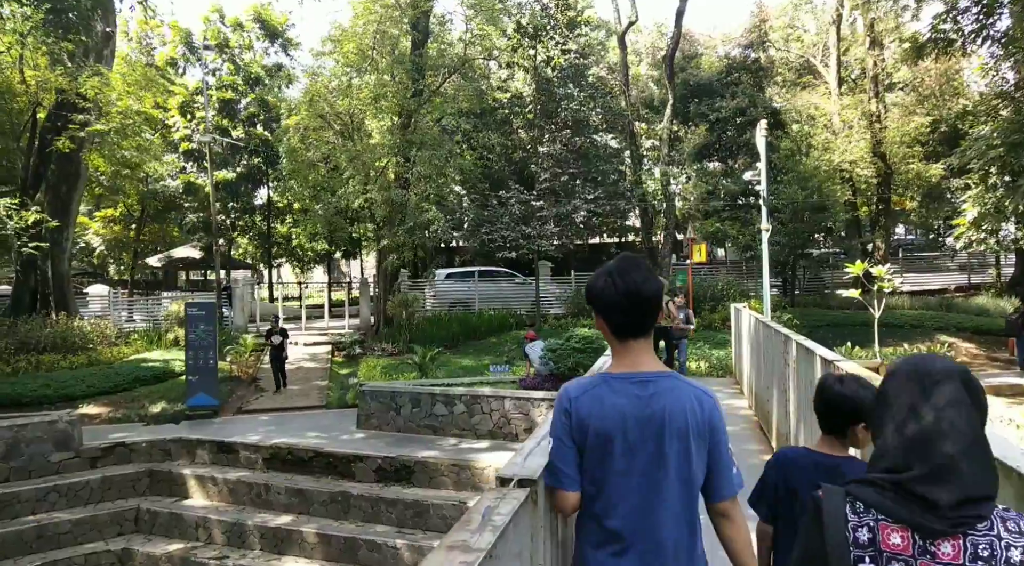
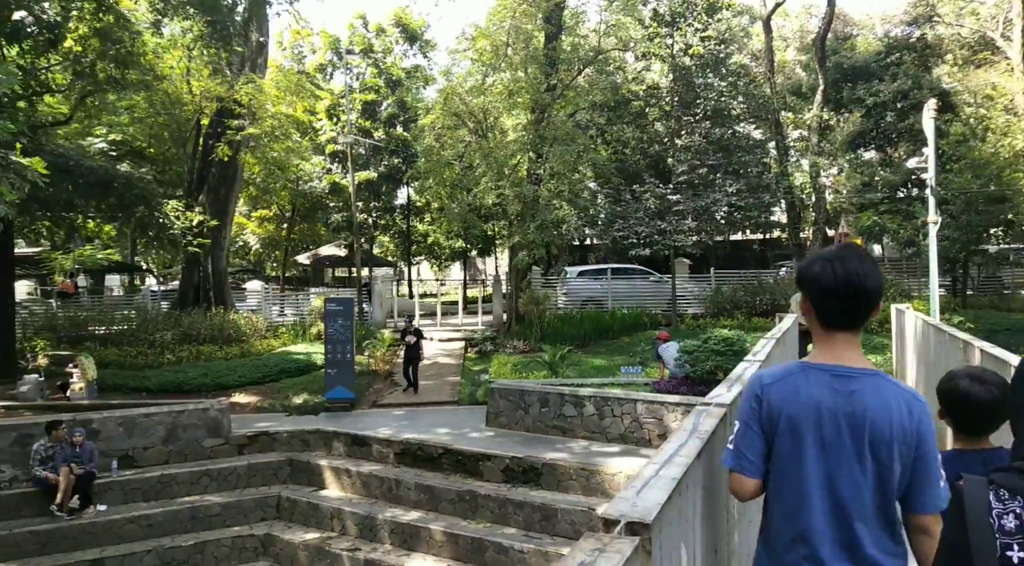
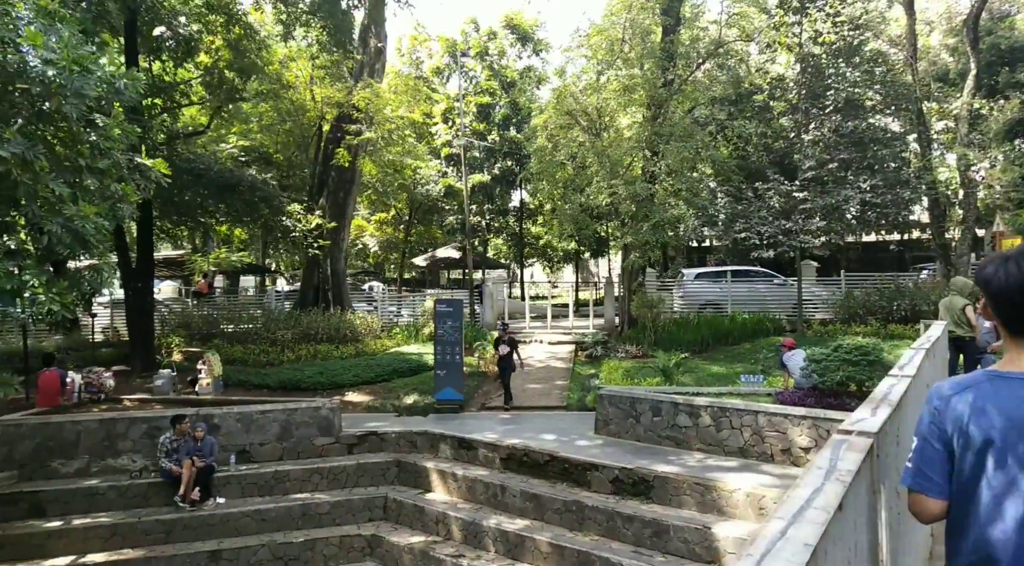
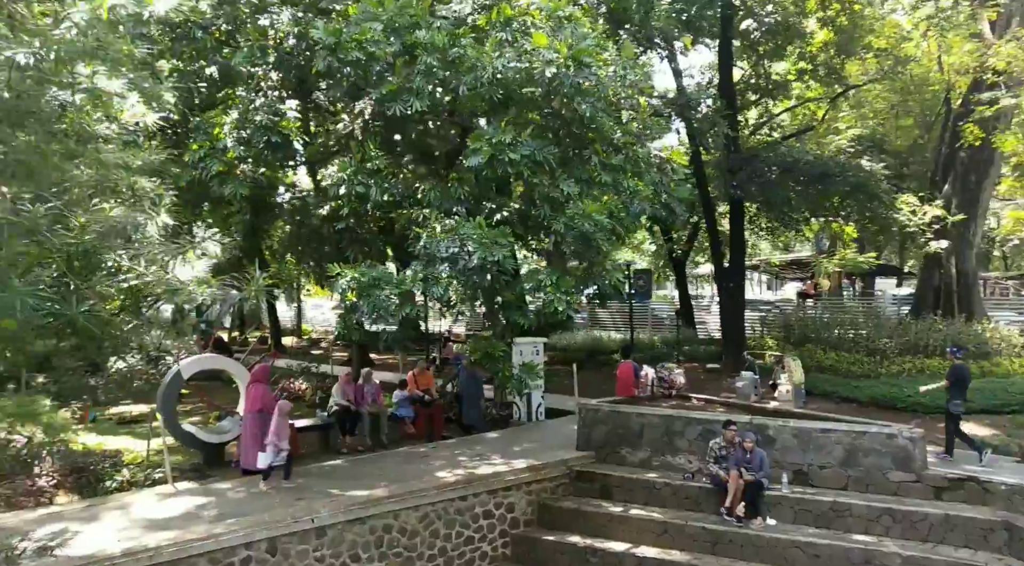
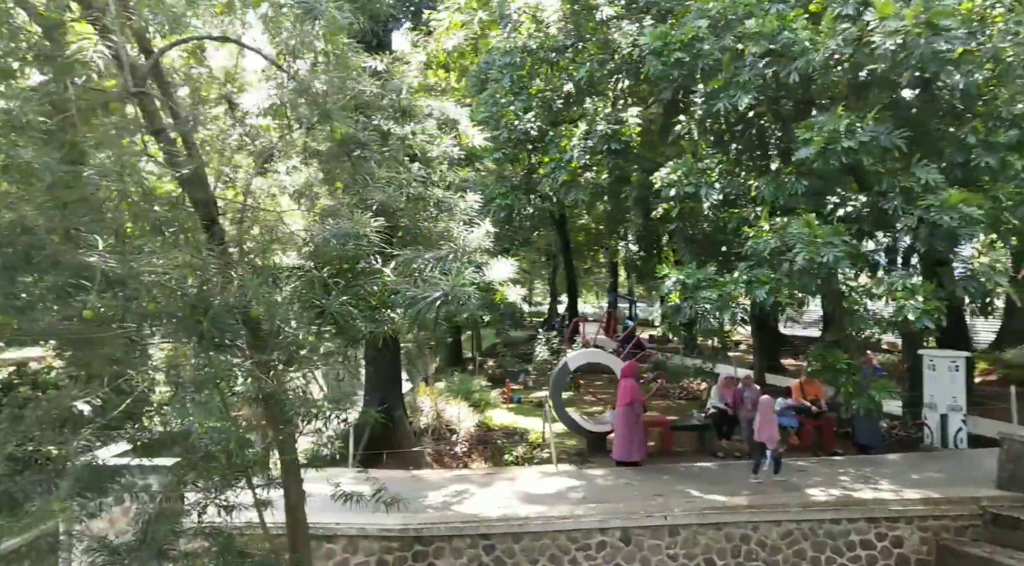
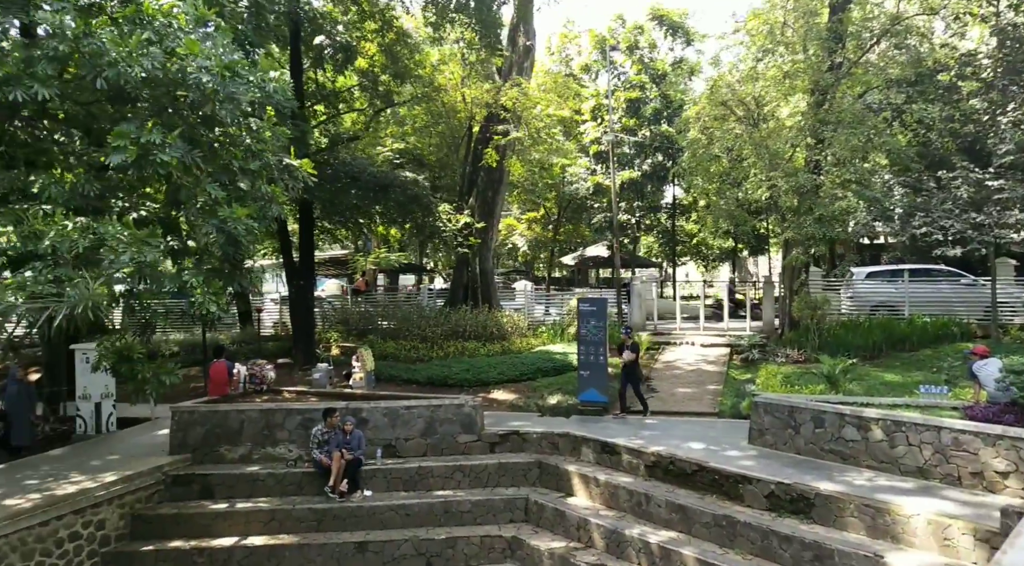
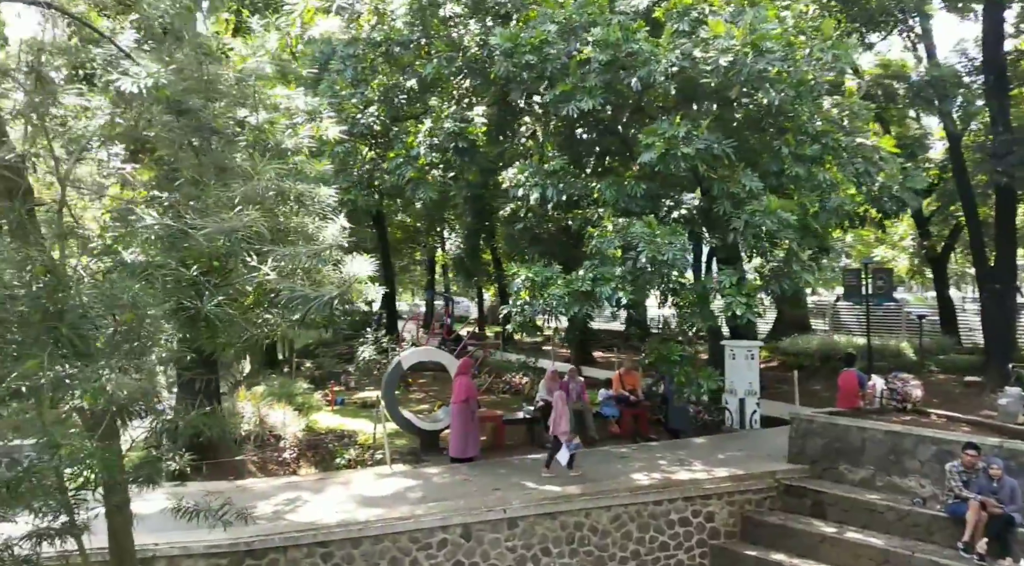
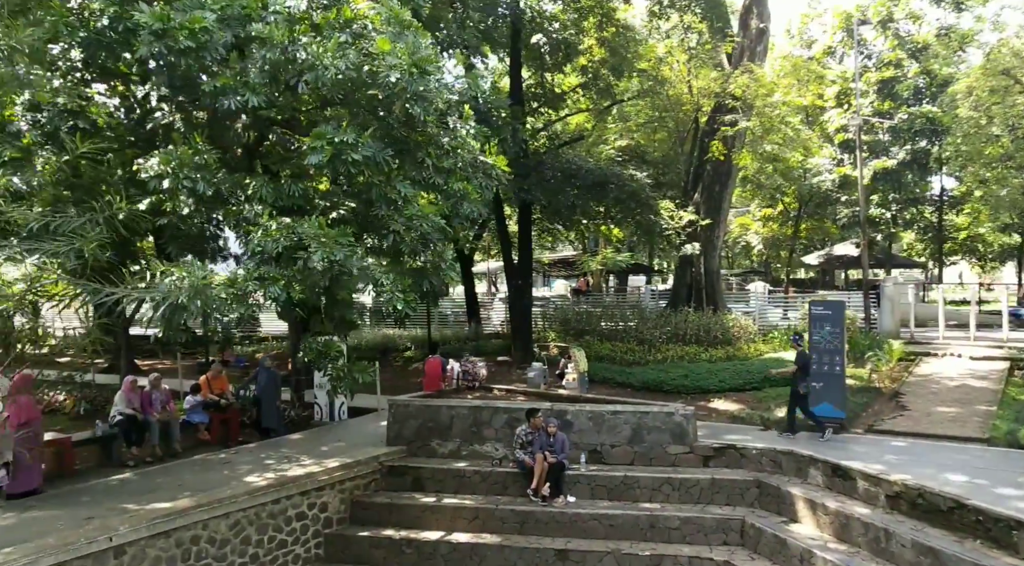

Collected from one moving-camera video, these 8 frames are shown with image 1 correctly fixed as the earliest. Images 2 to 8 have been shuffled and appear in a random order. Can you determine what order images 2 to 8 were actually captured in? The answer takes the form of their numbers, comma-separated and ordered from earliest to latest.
2, 3, 6, 8, 4, 7, 5
